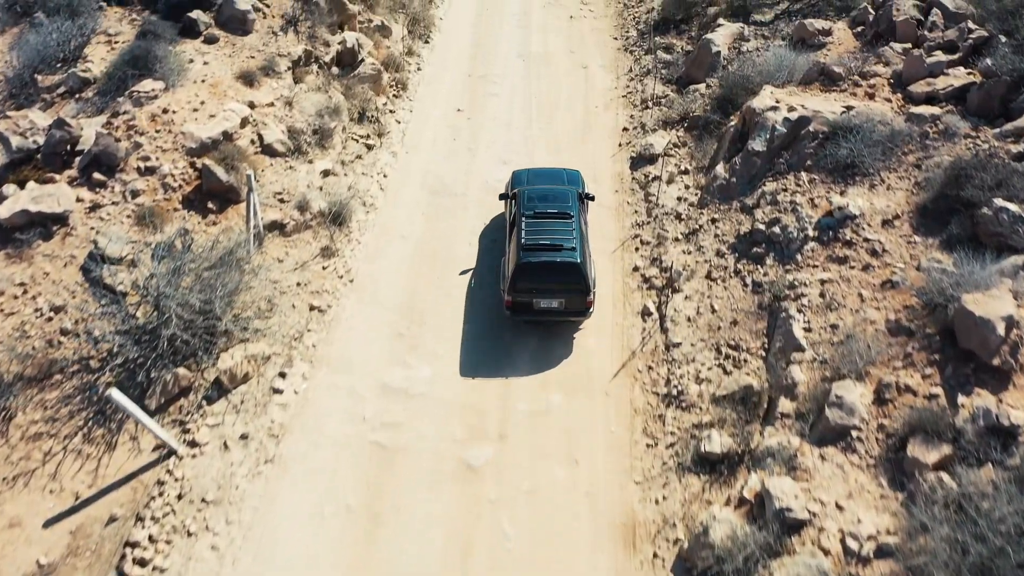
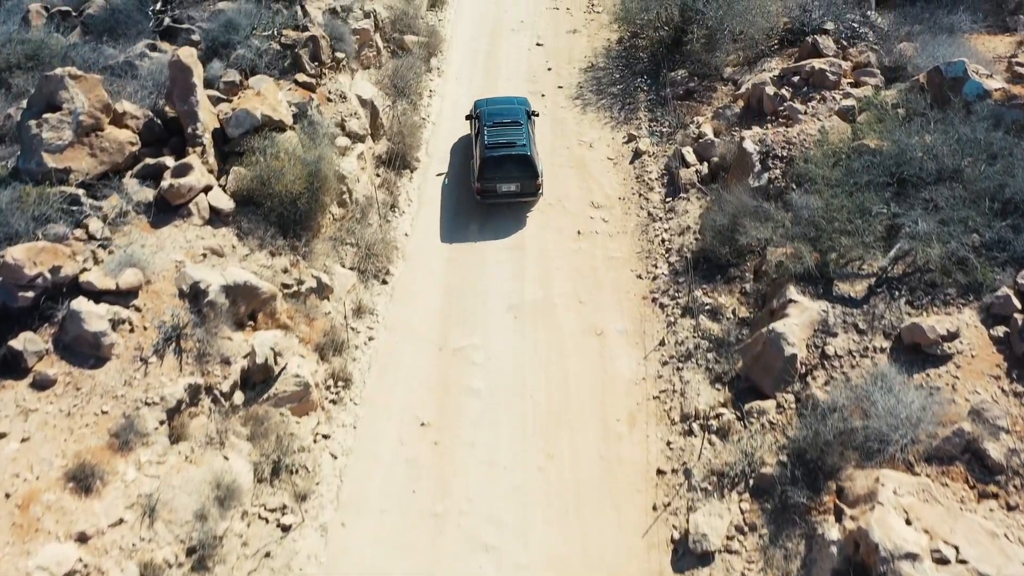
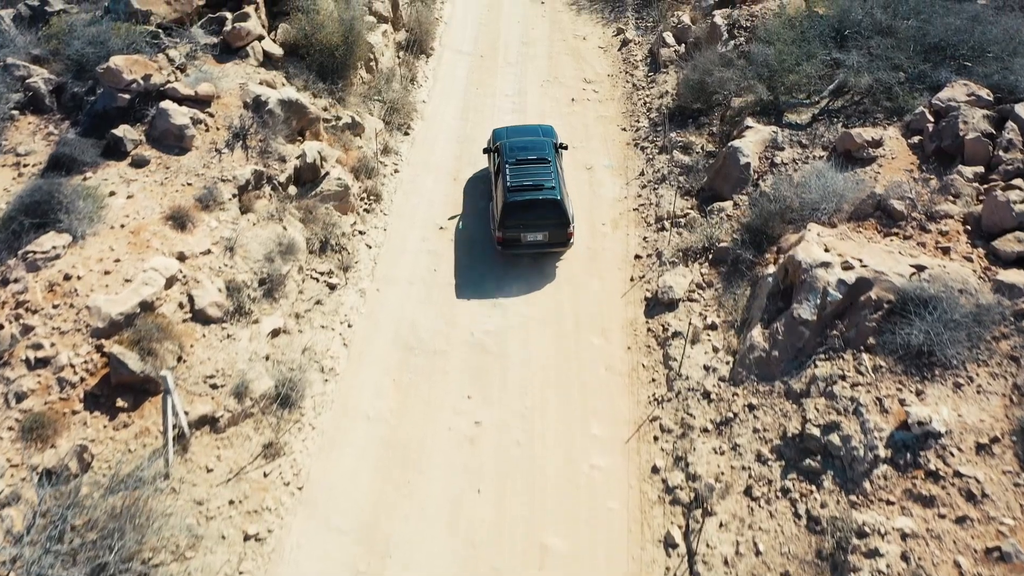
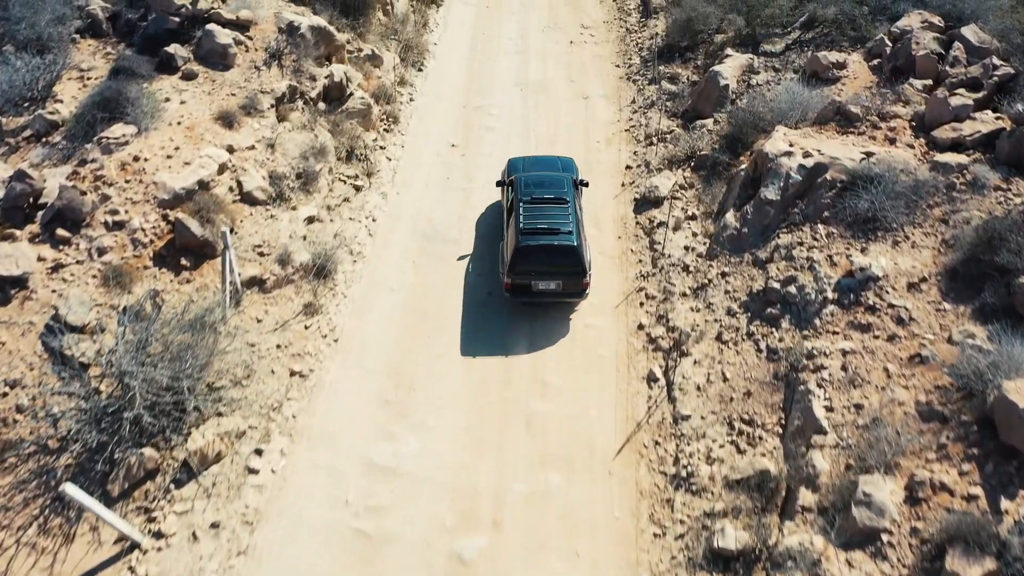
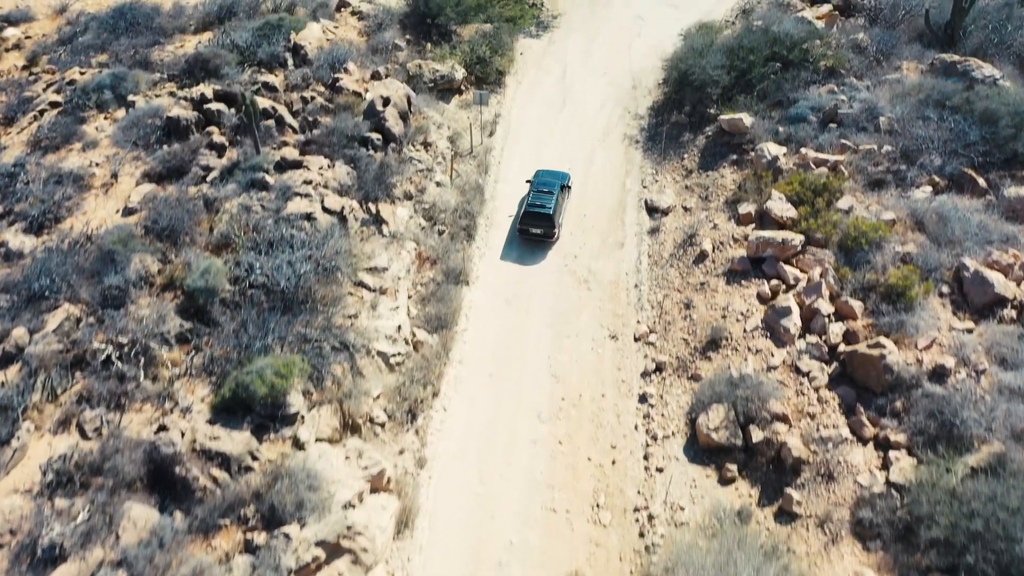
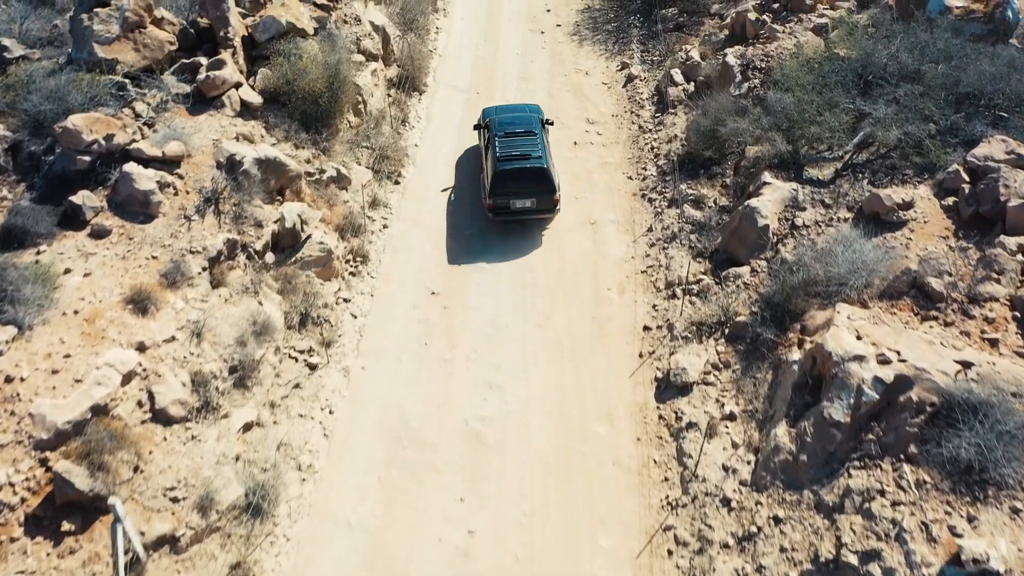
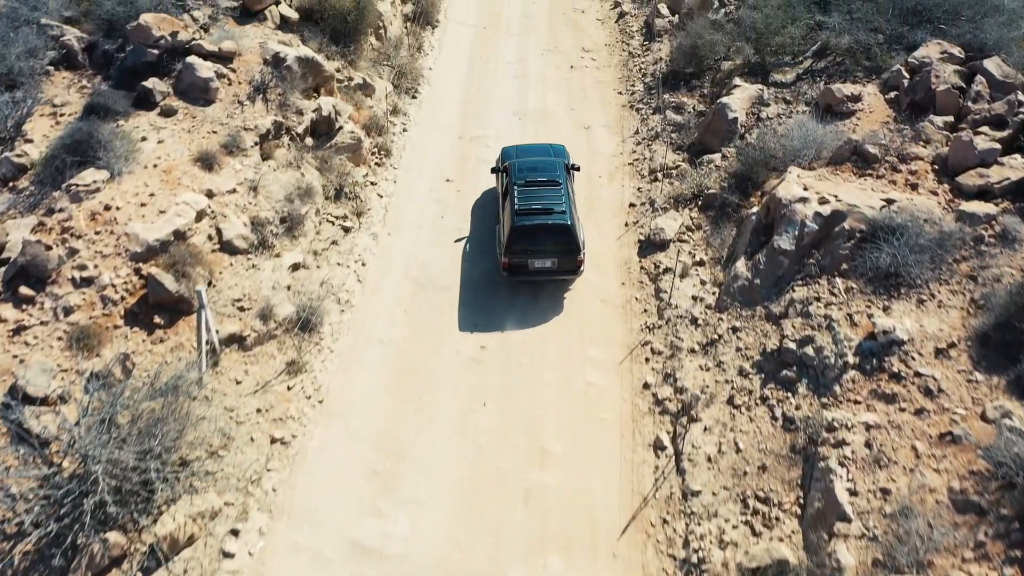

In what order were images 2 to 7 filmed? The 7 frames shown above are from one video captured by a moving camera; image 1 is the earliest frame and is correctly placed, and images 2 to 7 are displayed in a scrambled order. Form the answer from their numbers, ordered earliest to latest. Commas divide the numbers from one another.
4, 7, 3, 6, 2, 5
